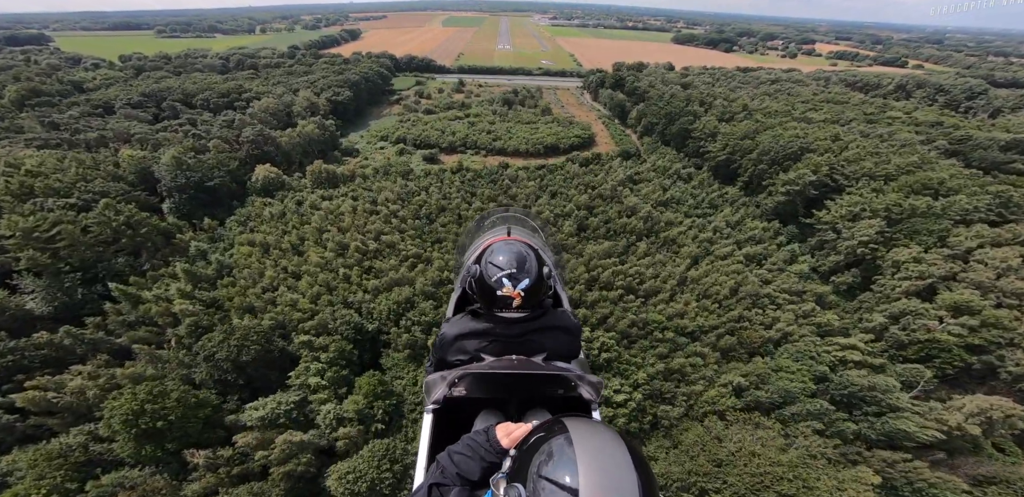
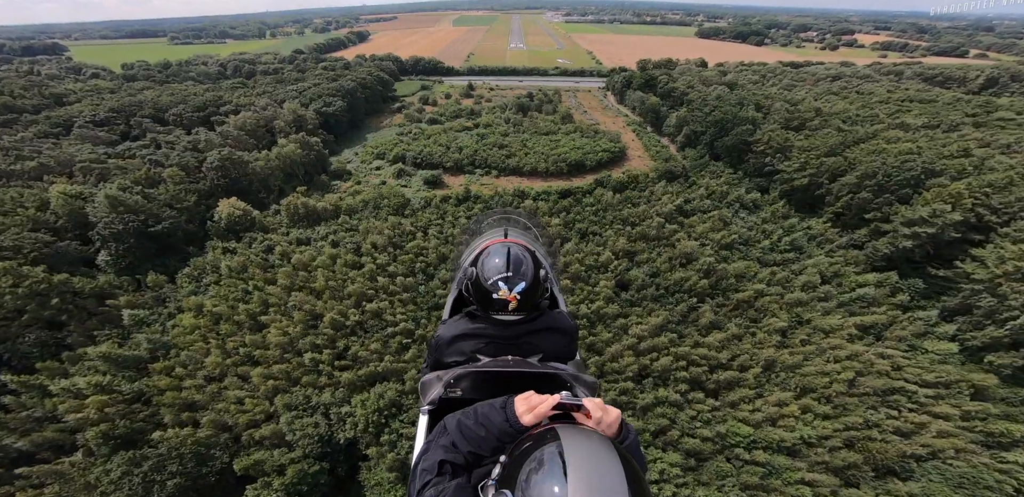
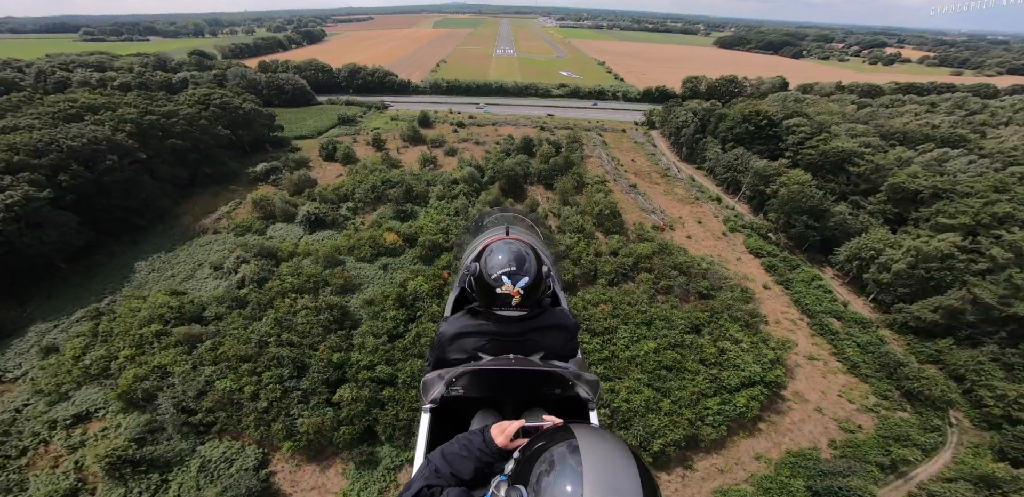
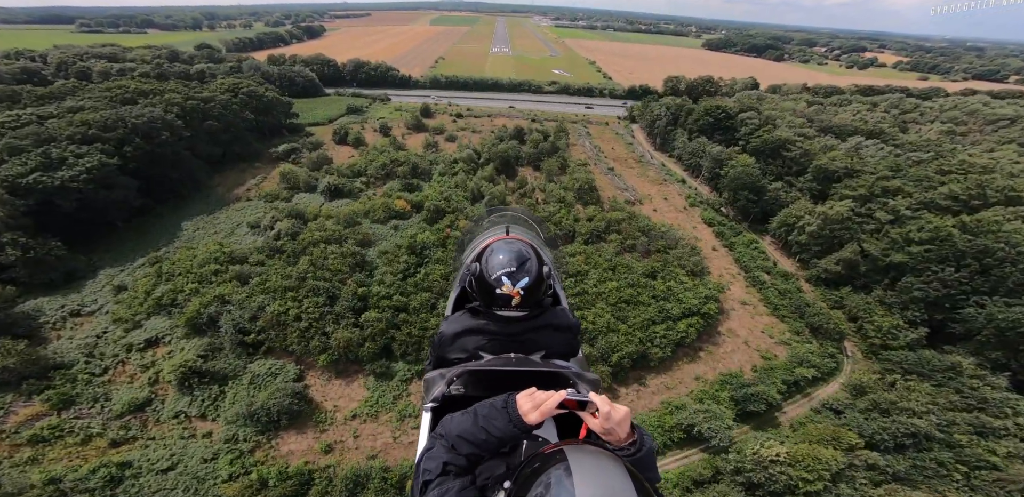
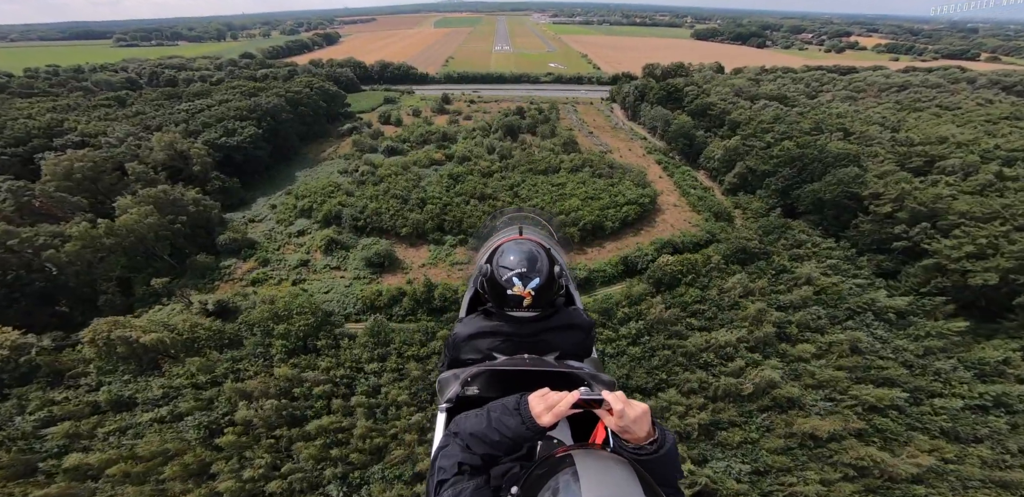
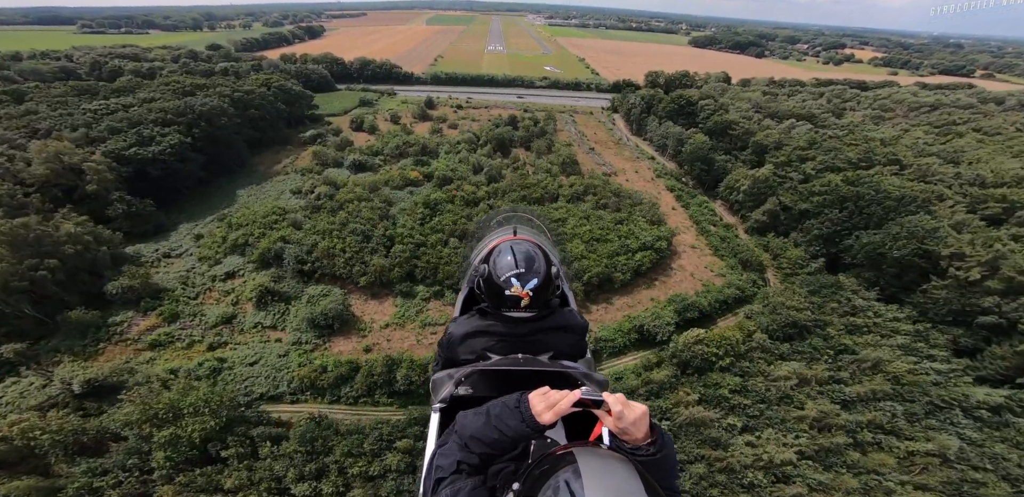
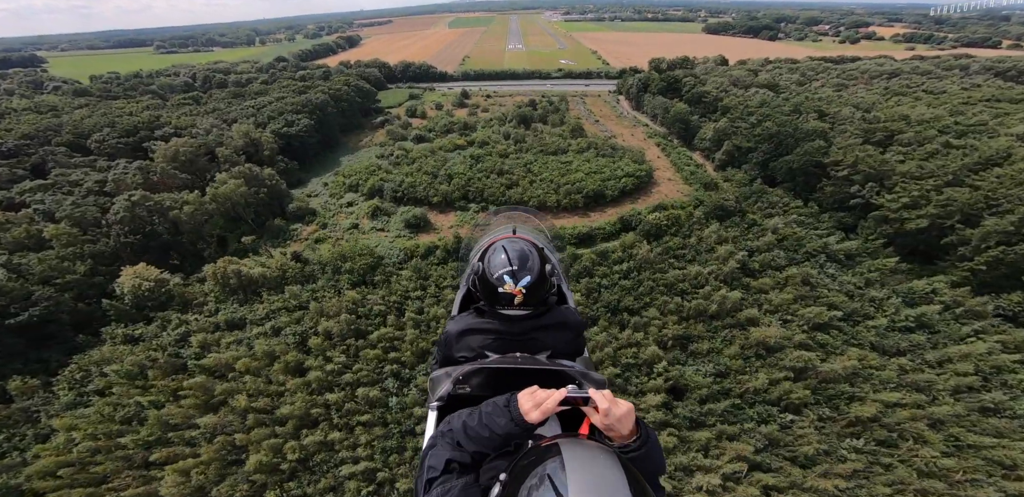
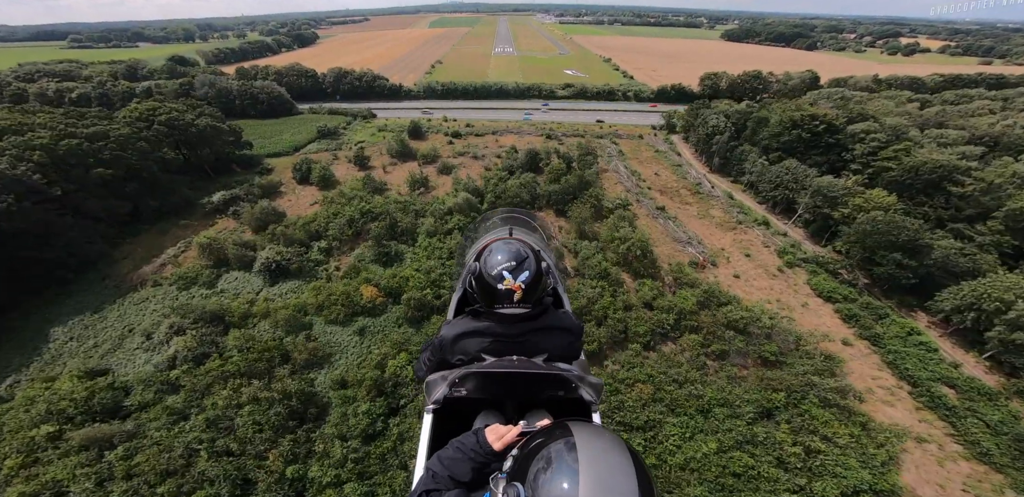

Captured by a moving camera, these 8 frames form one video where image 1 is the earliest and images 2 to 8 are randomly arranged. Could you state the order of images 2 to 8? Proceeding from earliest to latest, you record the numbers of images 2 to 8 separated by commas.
2, 7, 5, 6, 4, 3, 8
